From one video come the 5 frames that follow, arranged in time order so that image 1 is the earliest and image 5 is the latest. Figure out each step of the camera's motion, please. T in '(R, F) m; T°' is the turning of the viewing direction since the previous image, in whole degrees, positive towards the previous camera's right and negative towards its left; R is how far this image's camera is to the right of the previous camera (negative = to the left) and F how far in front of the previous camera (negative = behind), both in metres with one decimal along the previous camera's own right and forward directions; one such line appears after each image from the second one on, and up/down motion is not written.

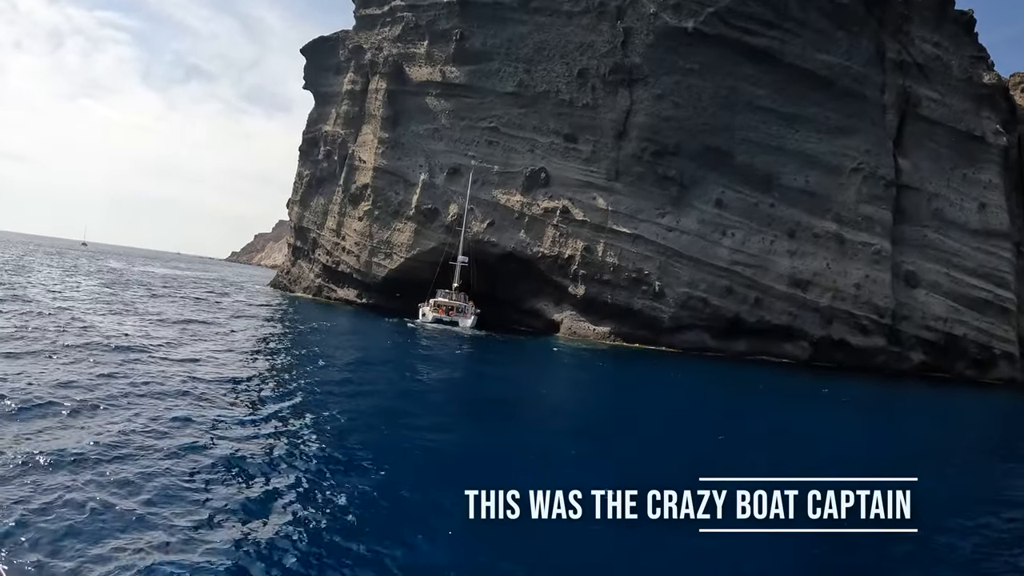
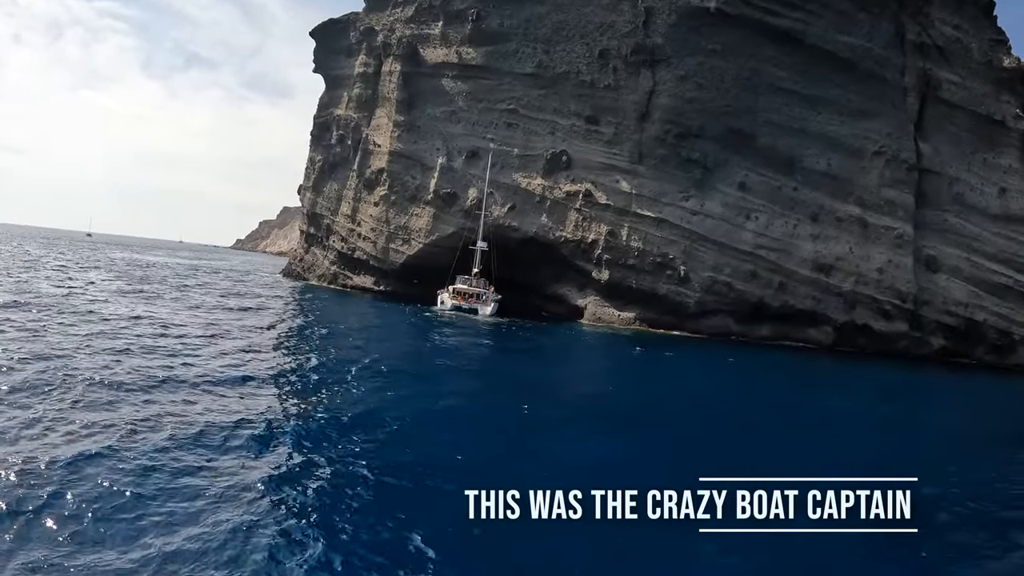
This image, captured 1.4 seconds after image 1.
(-1.3, +0.6) m; +1°
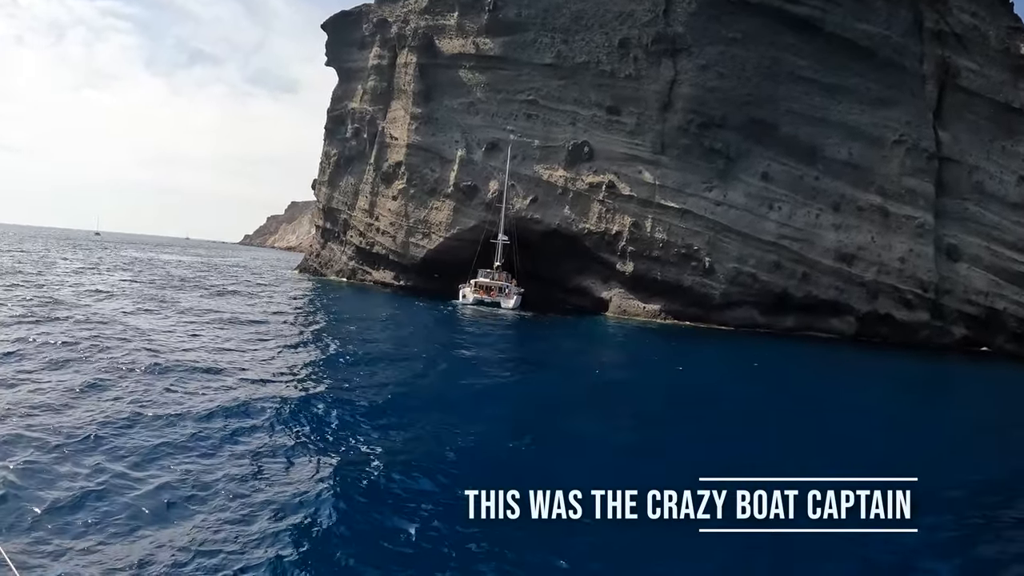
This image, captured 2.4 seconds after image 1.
(-1.1, +0.3) m; +1°
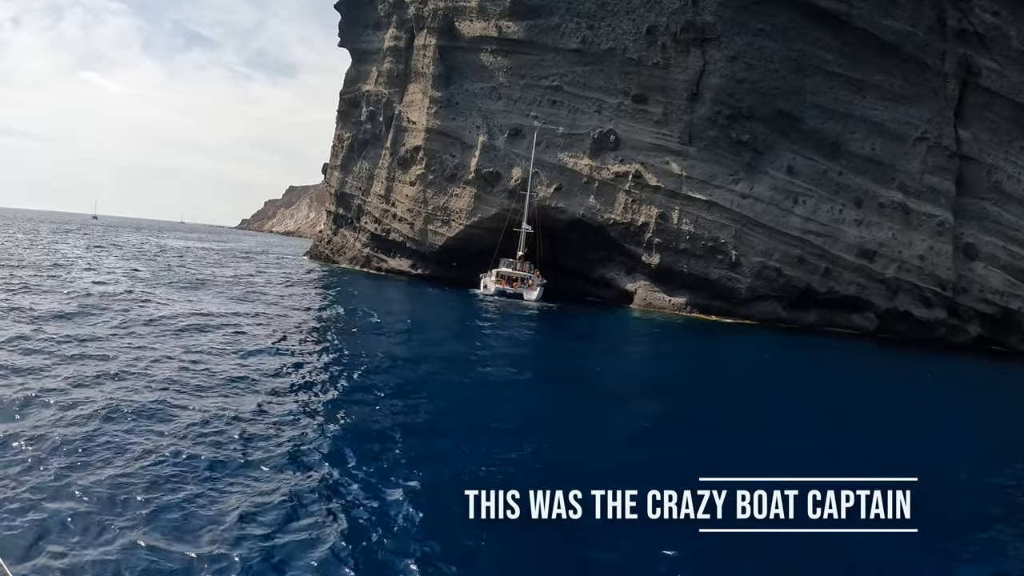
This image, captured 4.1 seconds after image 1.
(-1.6, +0.7) m; +2°
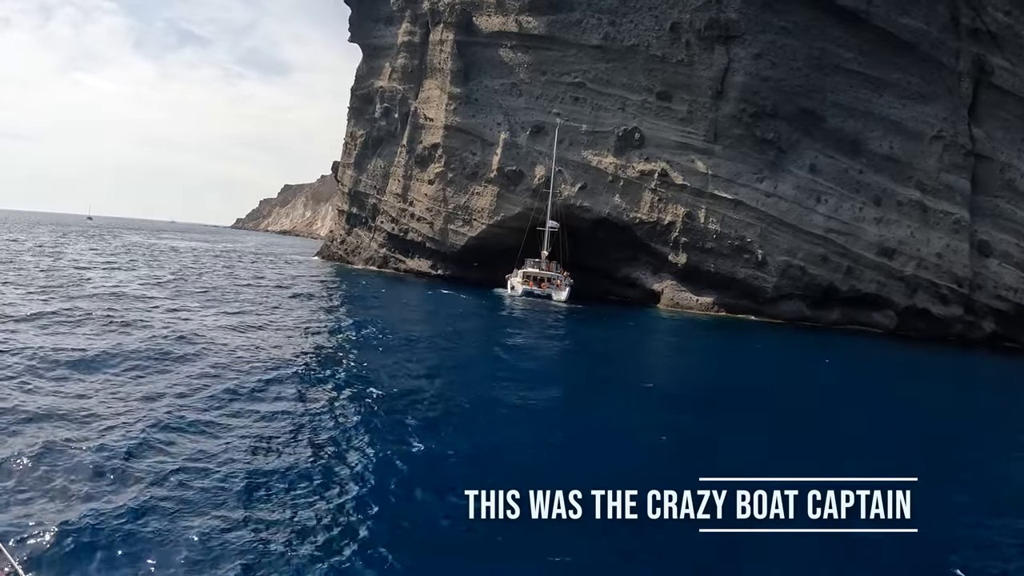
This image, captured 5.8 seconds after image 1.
(-1.7, +0.5) m; +2°
